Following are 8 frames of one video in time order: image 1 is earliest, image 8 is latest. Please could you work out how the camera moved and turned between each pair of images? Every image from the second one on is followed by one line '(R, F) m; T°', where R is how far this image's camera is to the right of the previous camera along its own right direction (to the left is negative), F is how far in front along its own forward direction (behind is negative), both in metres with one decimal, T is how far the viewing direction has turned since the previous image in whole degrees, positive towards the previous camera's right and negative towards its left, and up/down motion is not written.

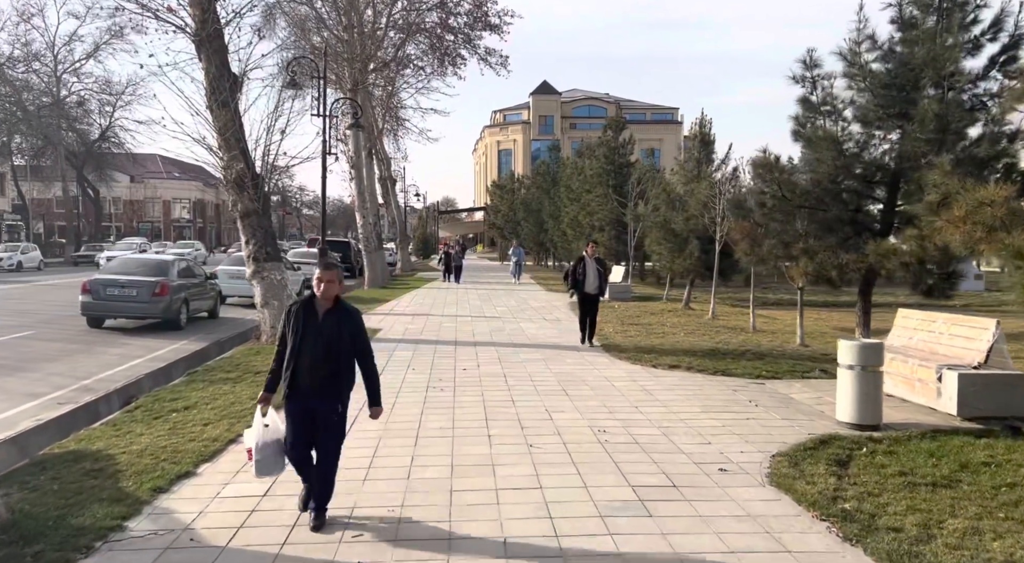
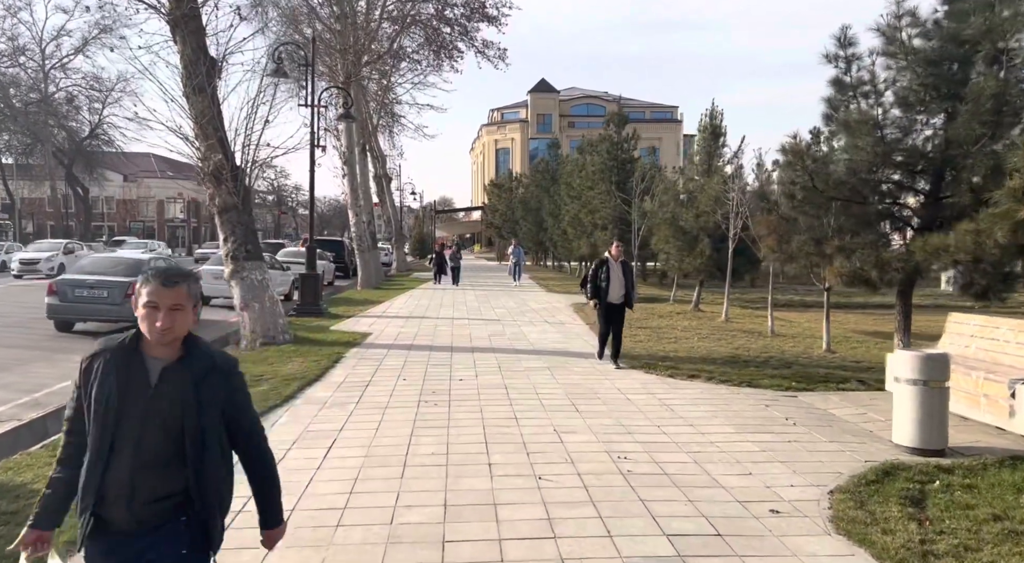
(-0.1, +1.1) m; 0°
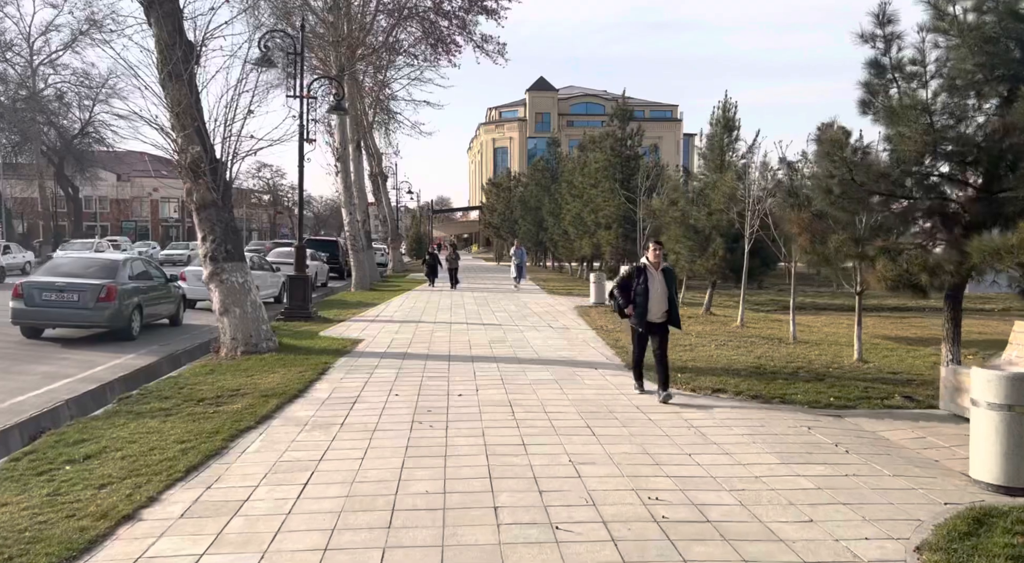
(-0.1, +1.0) m; 0°
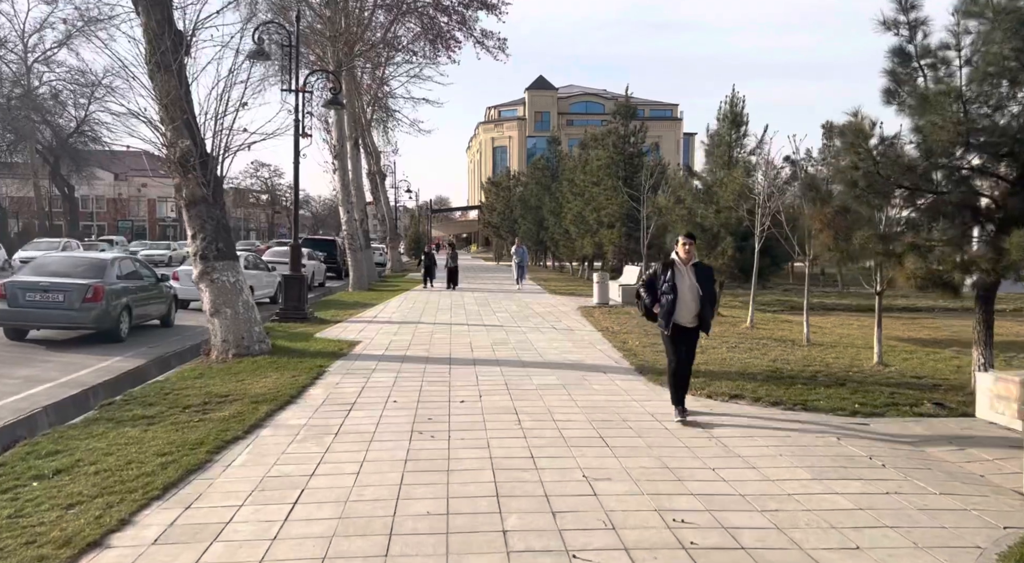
(-0.1, +0.5) m; 0°
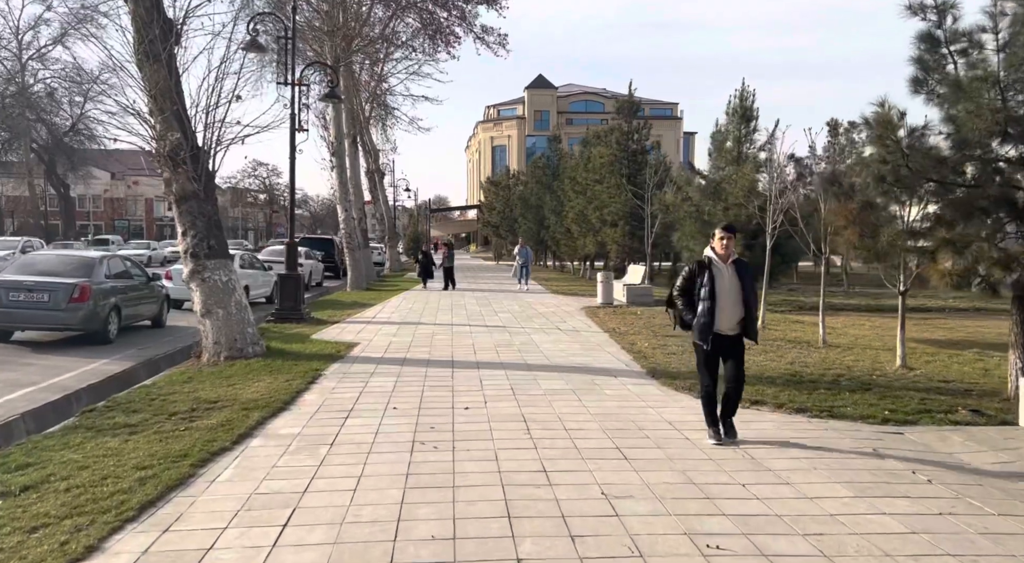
(-0.1, +0.5) m; 0°
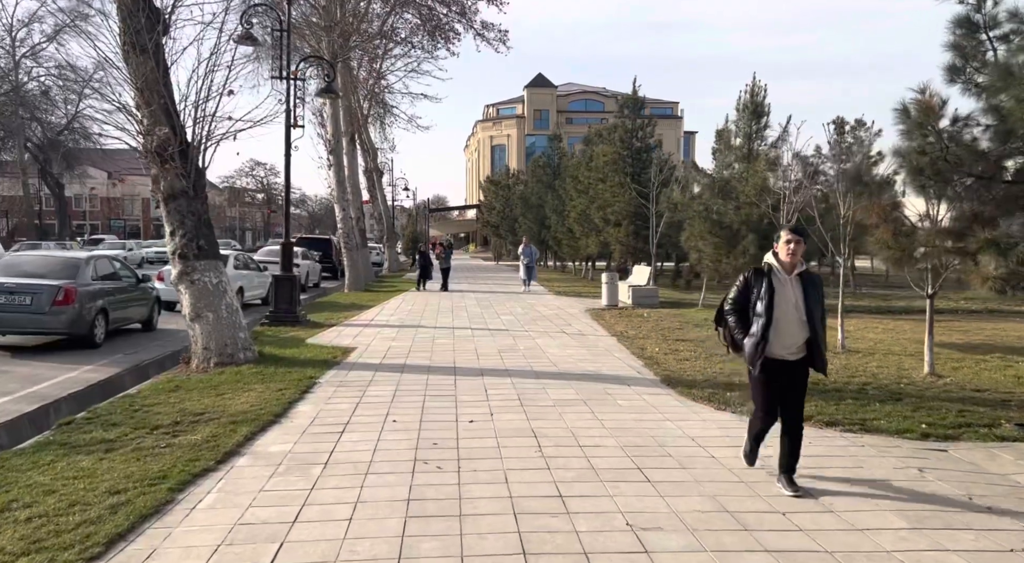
(-0.1, +0.6) m; 0°
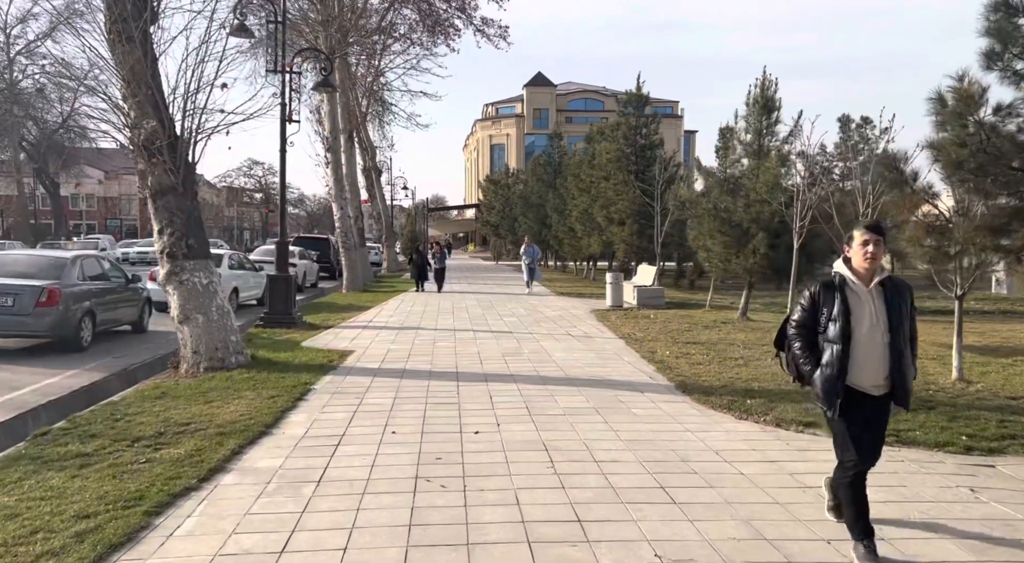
(-0.1, +0.5) m; 0°
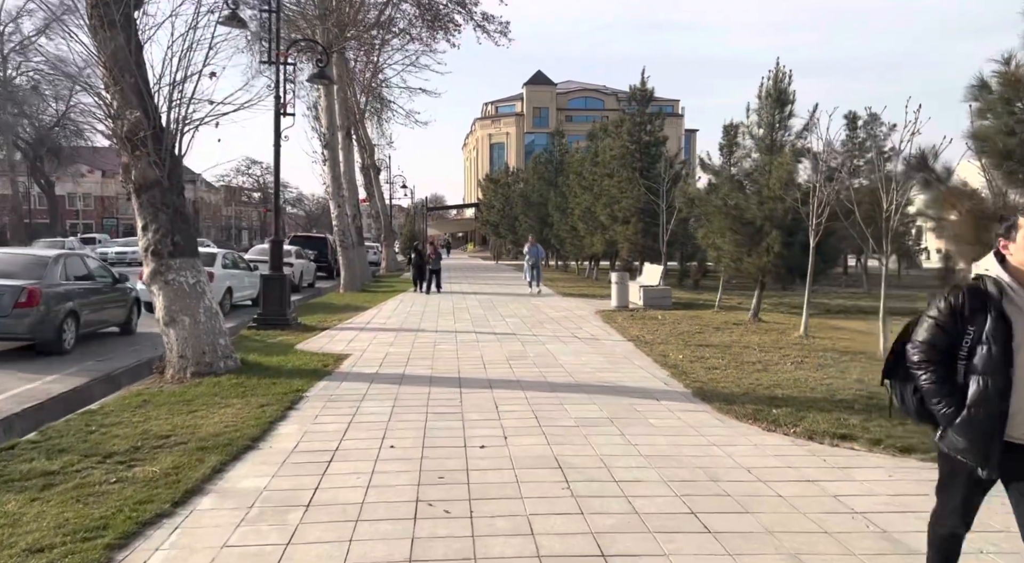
(-0.1, +0.6) m; 0°
